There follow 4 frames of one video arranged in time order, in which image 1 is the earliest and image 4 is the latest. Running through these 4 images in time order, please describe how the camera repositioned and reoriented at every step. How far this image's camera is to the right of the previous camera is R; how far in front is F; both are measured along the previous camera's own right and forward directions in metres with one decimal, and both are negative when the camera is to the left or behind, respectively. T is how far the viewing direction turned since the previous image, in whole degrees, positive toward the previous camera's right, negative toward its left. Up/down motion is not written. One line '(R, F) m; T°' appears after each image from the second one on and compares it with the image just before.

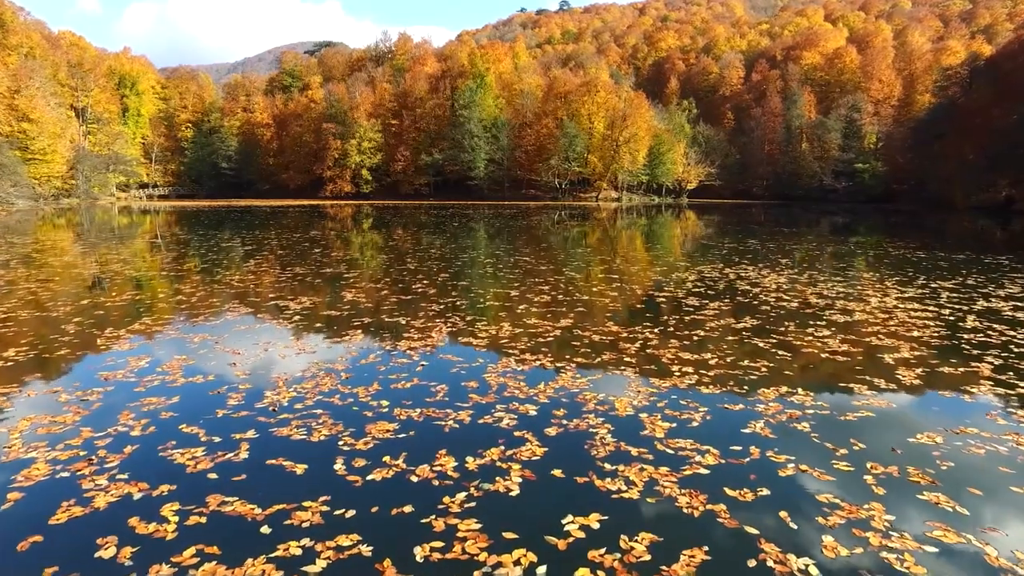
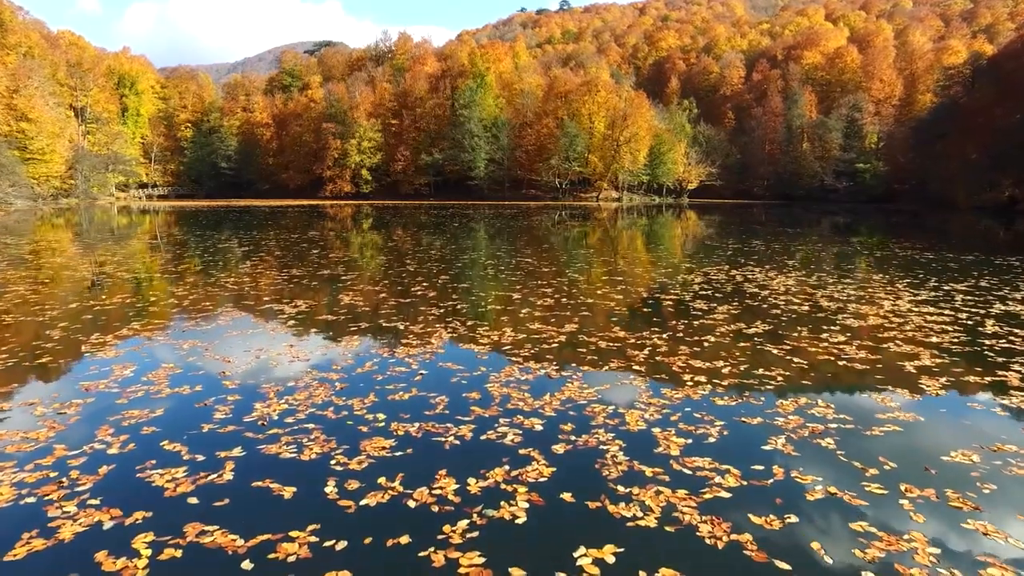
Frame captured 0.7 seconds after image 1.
(-0.1, +0.5) m; 0°
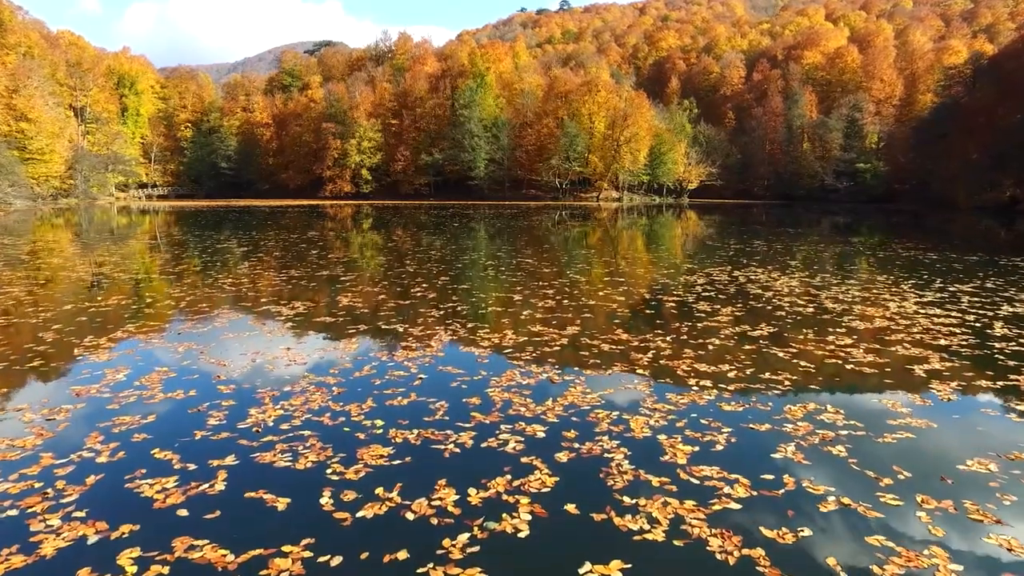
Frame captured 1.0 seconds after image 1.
(0.0, +0.2) m; 0°
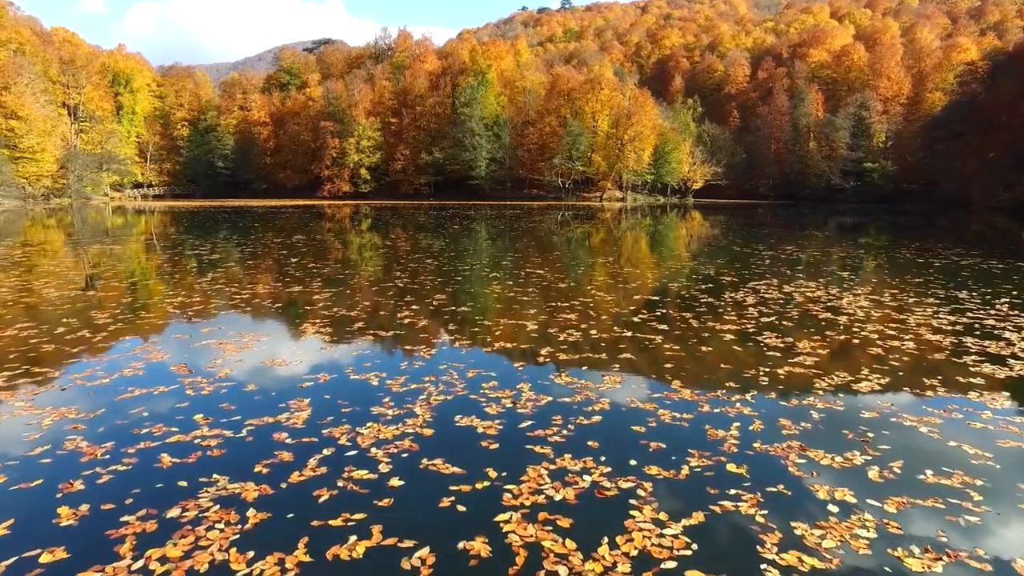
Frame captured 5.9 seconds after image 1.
(-0.2, +3.4) m; 0°
